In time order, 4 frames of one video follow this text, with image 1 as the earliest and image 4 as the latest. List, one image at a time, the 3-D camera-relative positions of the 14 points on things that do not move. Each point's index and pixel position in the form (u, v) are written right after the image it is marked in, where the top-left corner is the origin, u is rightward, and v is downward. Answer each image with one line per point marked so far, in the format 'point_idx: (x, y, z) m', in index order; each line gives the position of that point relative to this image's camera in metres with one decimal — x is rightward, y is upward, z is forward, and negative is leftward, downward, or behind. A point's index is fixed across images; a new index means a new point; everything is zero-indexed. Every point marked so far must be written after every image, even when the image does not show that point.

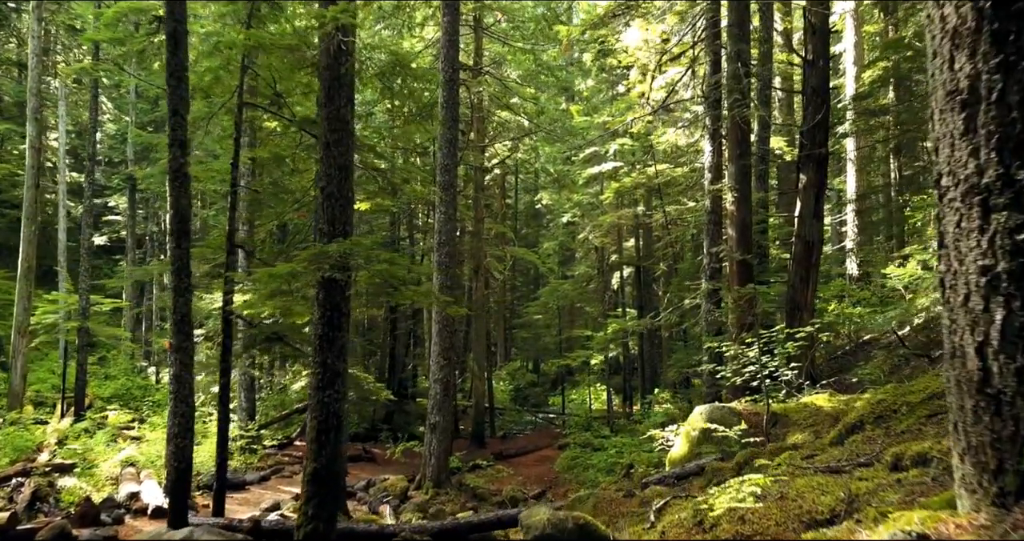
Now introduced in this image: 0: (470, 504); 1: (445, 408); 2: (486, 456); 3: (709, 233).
0: (-0.7, -4.1, +12.5) m
1: (-1.2, -2.5, +13.2) m
2: (-0.6, -4.6, +18.0) m
3: (+3.4, +0.6, +12.3) m
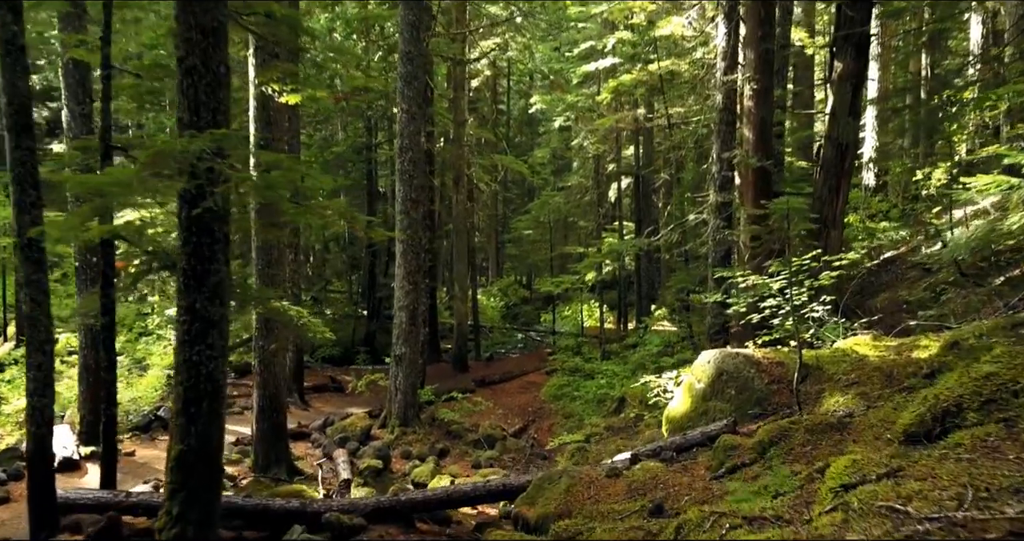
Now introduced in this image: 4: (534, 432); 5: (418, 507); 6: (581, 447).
0: (-1.1, -2.7, +11.1) m
1: (-1.6, -1.1, +11.6) m
2: (-1.0, -2.6, +16.6) m
3: (+3.0, +1.9, +10.3) m
4: (+0.4, -2.8, +12.6) m
5: (-0.8, -1.9, +6.0) m
6: (+1.0, -2.6, +10.7) m
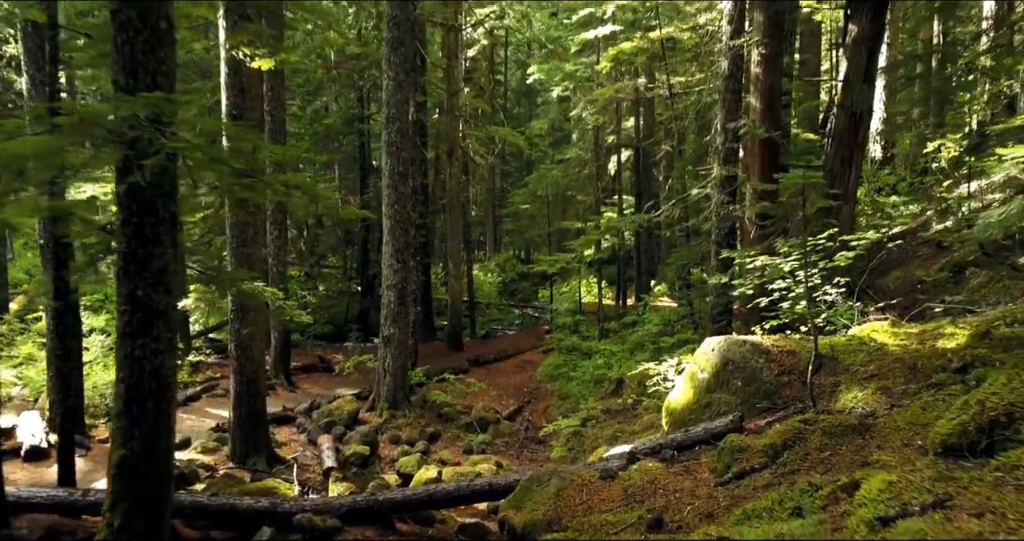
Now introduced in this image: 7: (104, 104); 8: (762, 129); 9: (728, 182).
0: (-1.2, -2.4, +10.7) m
1: (-1.7, -0.8, +11.1) m
2: (-1.1, -2.1, +16.2) m
3: (+2.9, +2.2, +9.7) m
4: (+0.3, -2.4, +12.2) m
5: (-0.9, -1.8, +5.5) m
6: (+0.9, -2.3, +10.3) m
7: (-2.2, +0.9, +3.9) m
8: (+3.0, +1.7, +8.8) m
9: (+2.9, +1.2, +9.6) m
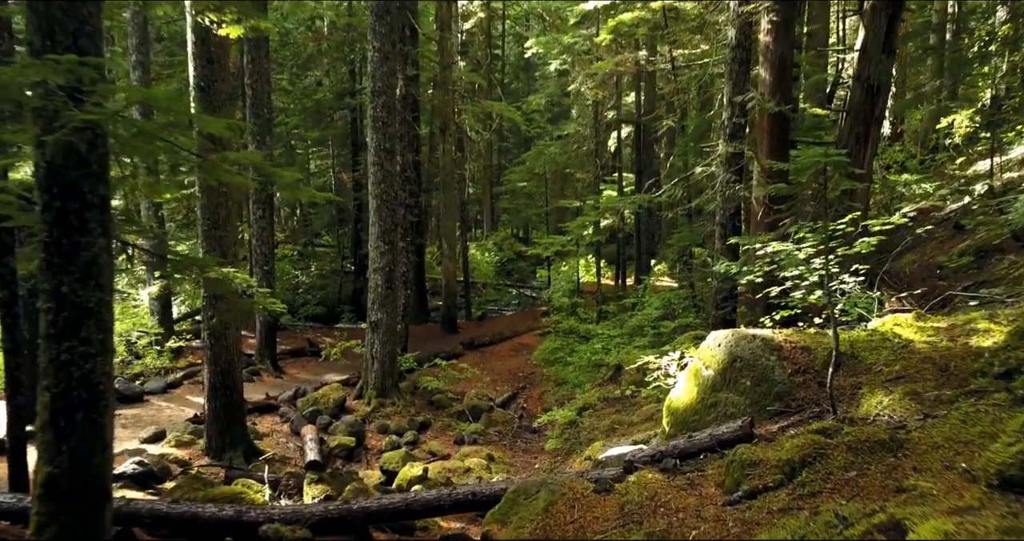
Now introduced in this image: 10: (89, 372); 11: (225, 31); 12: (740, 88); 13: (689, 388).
0: (-1.3, -2.1, +10.2) m
1: (-1.8, -0.5, +10.6) m
2: (-1.2, -1.6, +15.7) m
3: (+2.8, +2.5, +9.1) m
4: (+0.2, -2.1, +11.7) m
5: (-1.0, -1.7, +5.1) m
6: (+0.8, -2.1, +9.9) m
7: (-2.3, +0.9, +3.3) m
8: (+3.0, +1.9, +8.2) m
9: (+2.8, +1.4, +9.0) m
10: (-2.1, -0.5, +3.6) m
11: (-2.8, +2.3, +7.0) m
12: (+2.8, +2.2, +8.8) m
13: (+1.3, -0.9, +5.2) m
